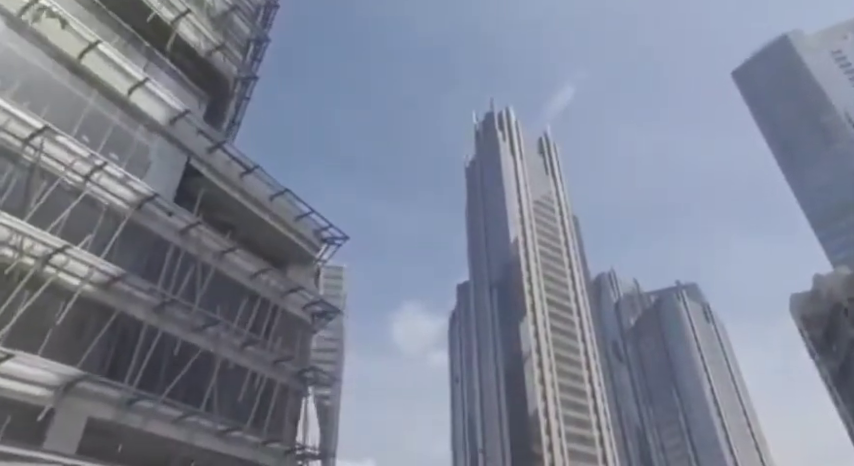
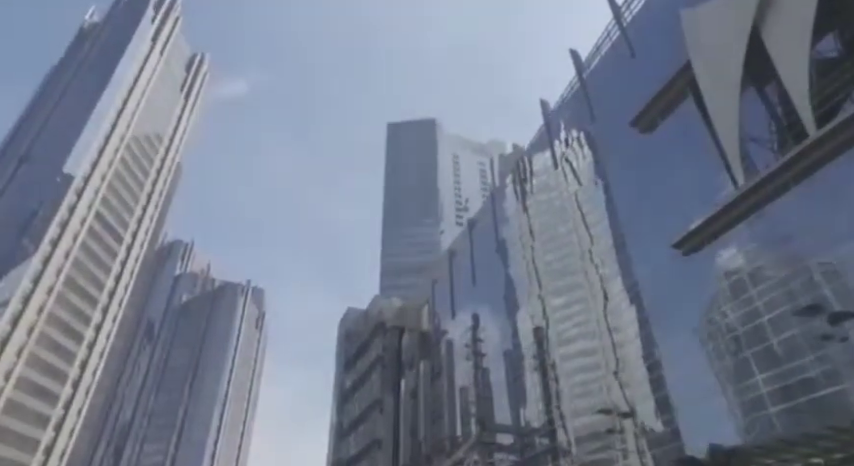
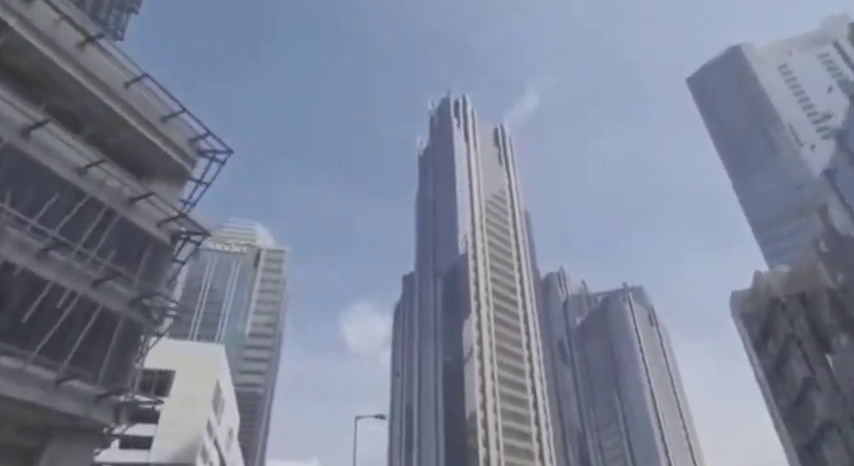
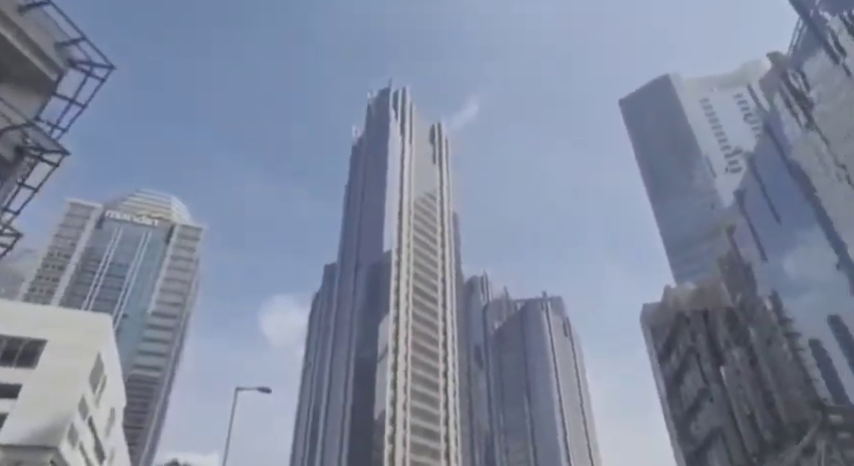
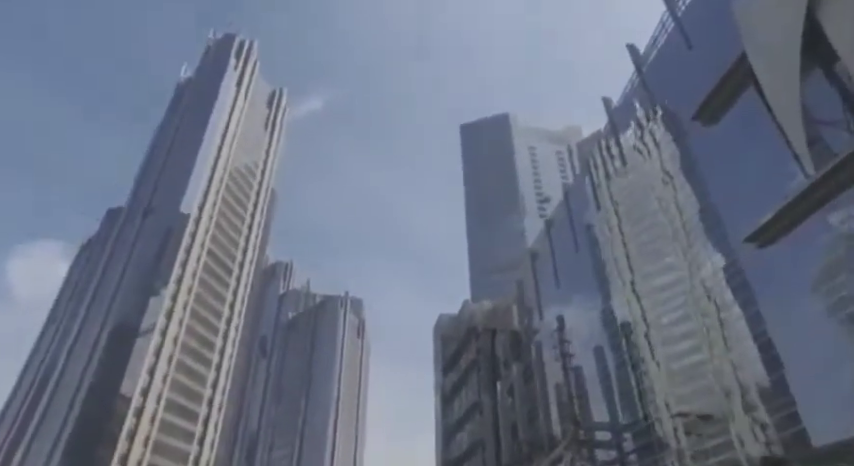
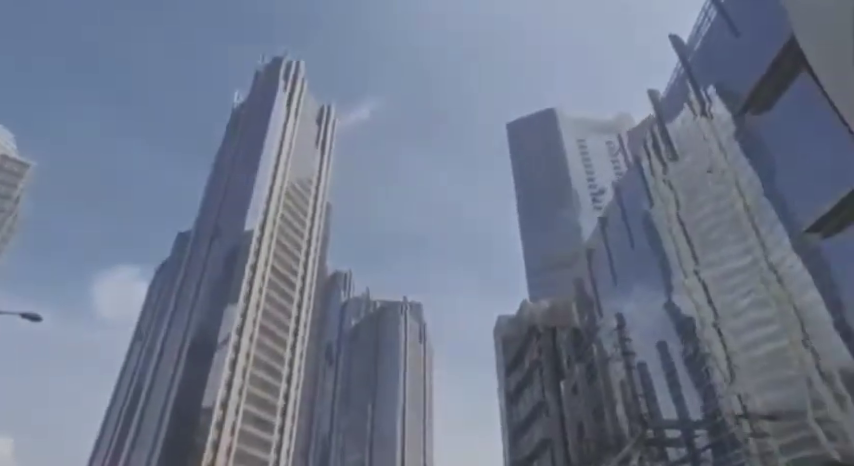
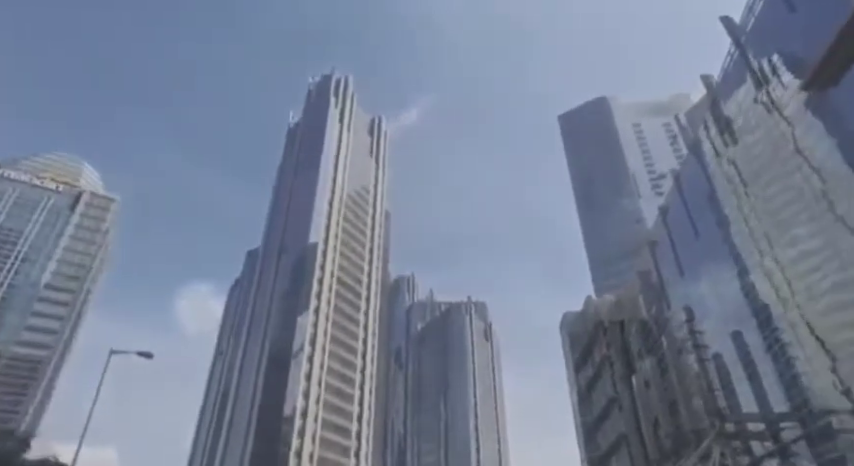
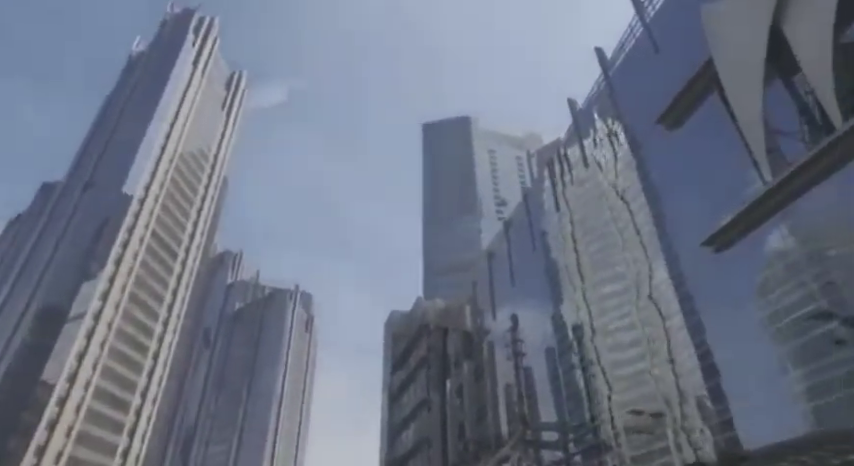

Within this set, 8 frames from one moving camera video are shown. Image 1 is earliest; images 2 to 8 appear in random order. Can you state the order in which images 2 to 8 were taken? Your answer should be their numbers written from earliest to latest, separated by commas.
3, 4, 7, 6, 5, 8, 2
